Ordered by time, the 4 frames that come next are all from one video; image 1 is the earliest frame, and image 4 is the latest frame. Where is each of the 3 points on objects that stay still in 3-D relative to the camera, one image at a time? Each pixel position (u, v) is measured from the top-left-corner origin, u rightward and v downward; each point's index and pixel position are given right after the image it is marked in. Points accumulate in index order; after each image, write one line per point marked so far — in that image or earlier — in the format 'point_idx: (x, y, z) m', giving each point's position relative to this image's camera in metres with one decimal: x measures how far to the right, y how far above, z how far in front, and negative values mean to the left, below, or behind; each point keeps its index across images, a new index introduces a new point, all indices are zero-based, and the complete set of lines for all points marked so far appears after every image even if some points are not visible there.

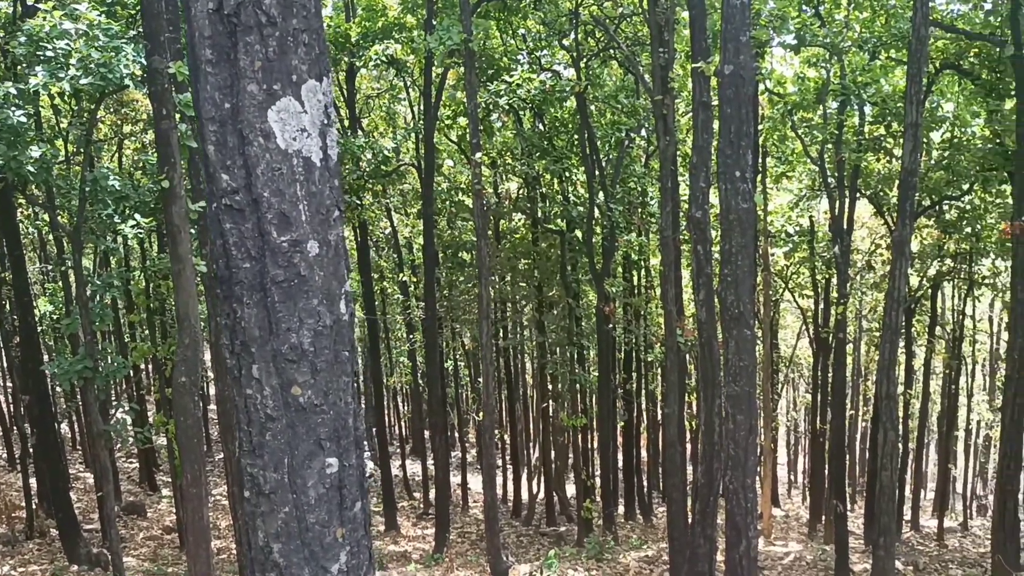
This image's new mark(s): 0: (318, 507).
0: (-1.1, -1.3, +4.2) m
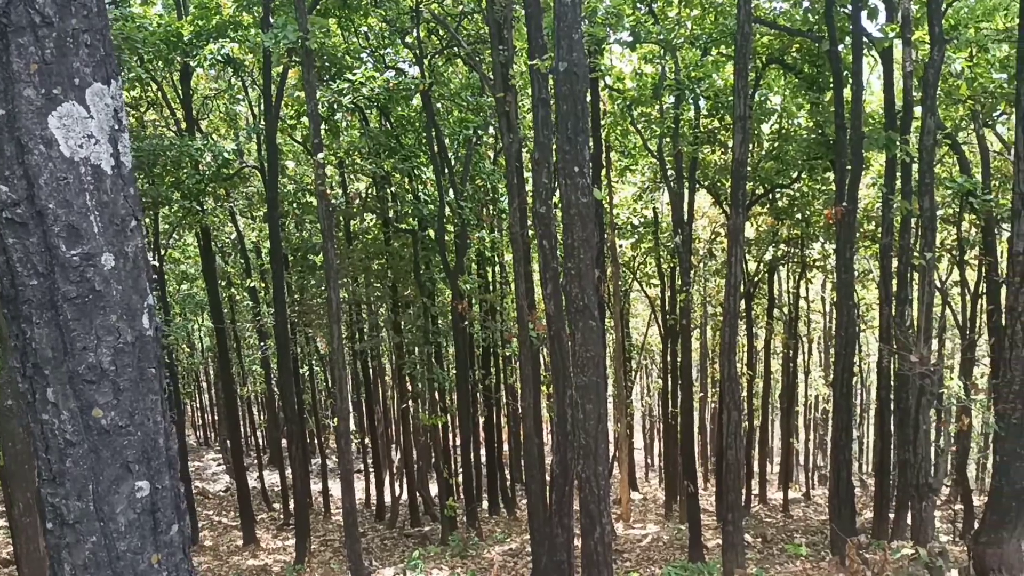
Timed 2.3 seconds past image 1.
0: (-2.2, -1.4, +4.0) m
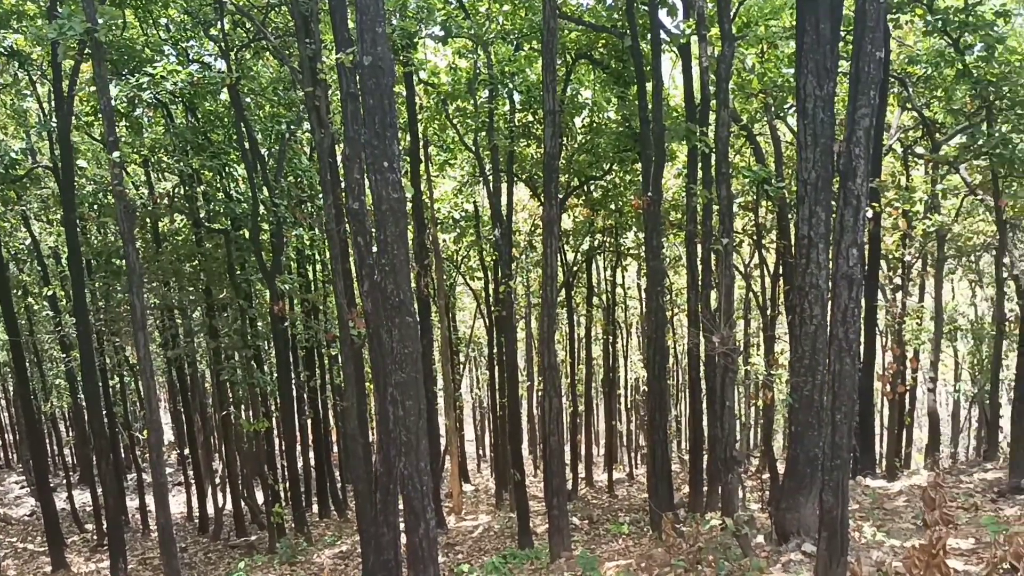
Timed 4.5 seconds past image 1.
0: (-3.4, -1.5, +3.7) m
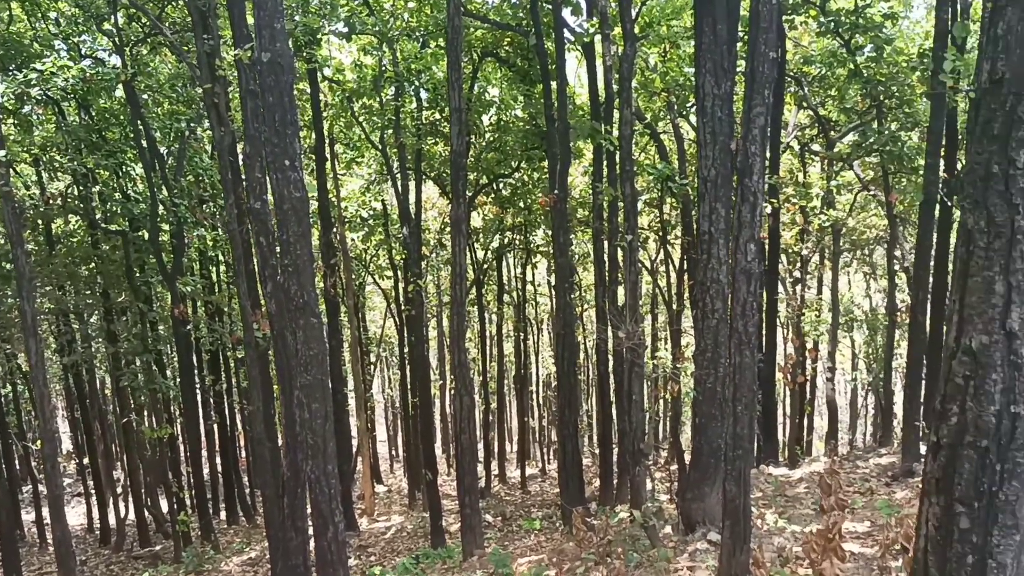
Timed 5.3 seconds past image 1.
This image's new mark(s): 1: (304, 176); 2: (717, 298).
0: (-4.1, -1.5, +3.5) m
1: (-1.7, +0.9, +5.9) m
2: (+1.9, -0.1, +6.4) m
